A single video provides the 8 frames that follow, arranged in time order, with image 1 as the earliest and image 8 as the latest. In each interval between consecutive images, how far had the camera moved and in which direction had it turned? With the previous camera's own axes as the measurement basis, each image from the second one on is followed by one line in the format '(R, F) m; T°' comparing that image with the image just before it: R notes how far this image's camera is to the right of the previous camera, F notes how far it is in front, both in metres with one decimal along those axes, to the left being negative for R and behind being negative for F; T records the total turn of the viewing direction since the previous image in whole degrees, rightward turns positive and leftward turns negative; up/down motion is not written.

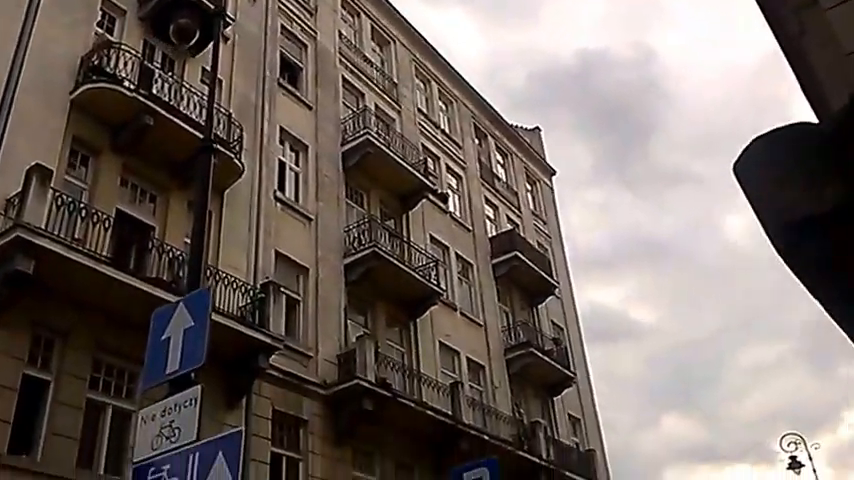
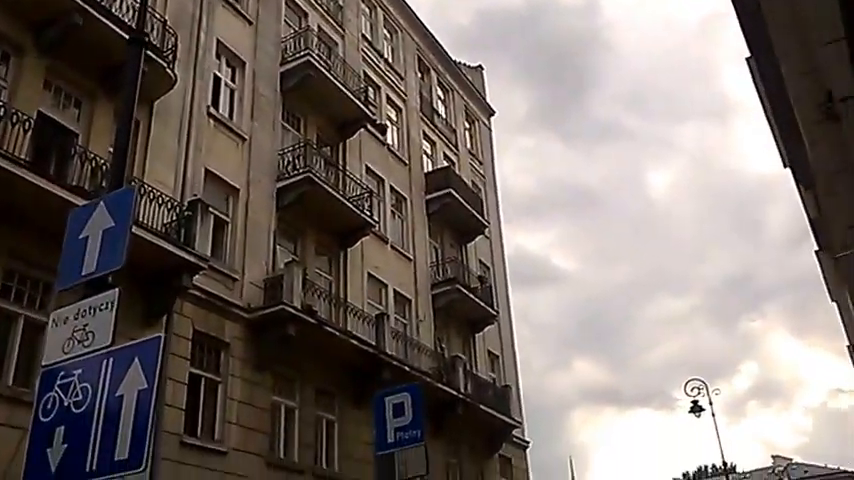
(0.0, +0.1) m; +4°
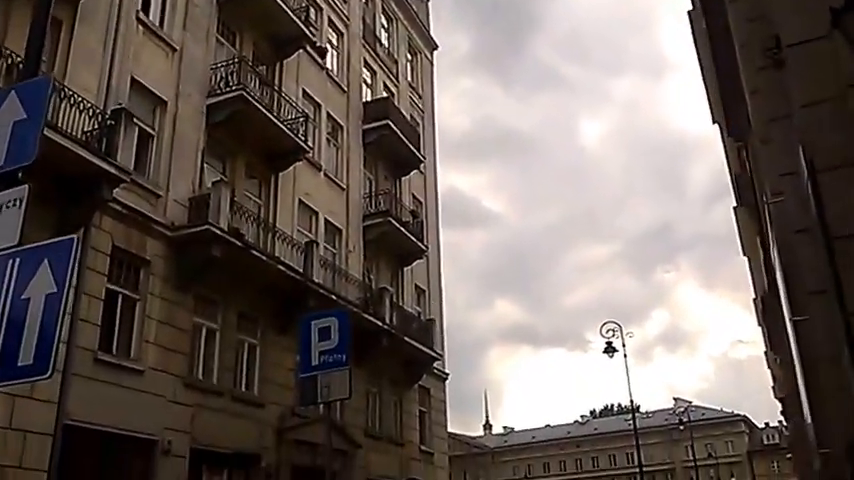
(0.0, +0.2) m; +5°
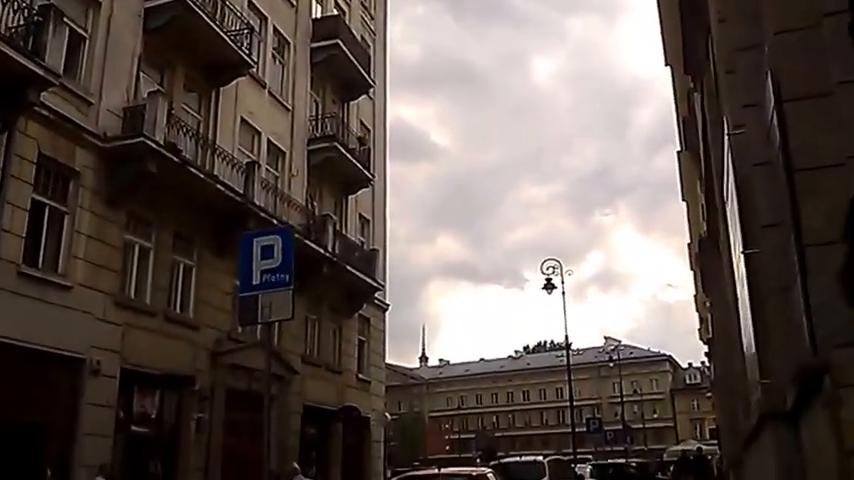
(0.0, +0.3) m; +4°
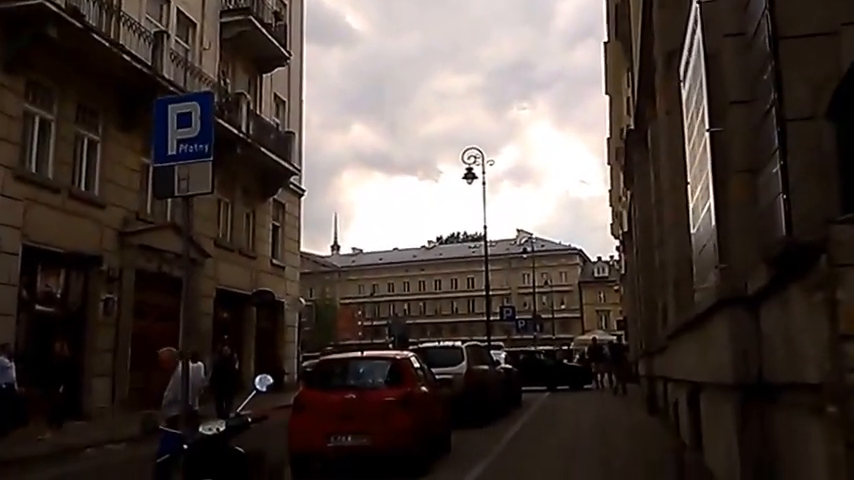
(-0.1, +0.5) m; +6°
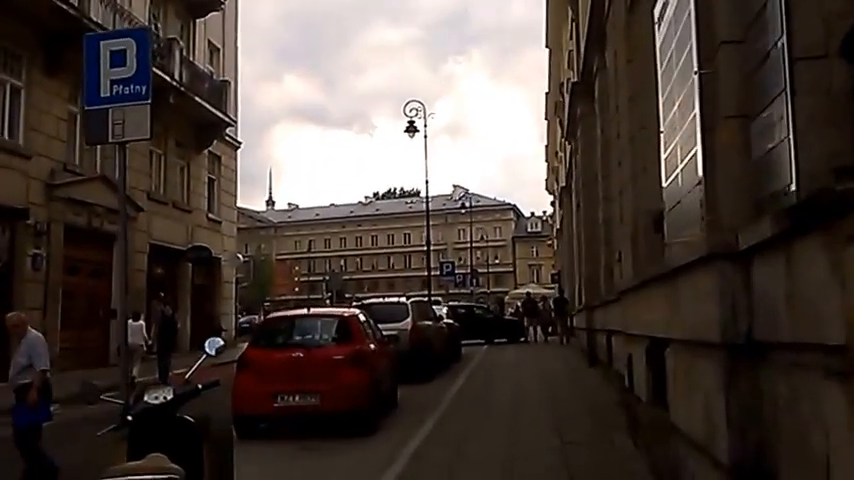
(-0.2, +0.4) m; +4°
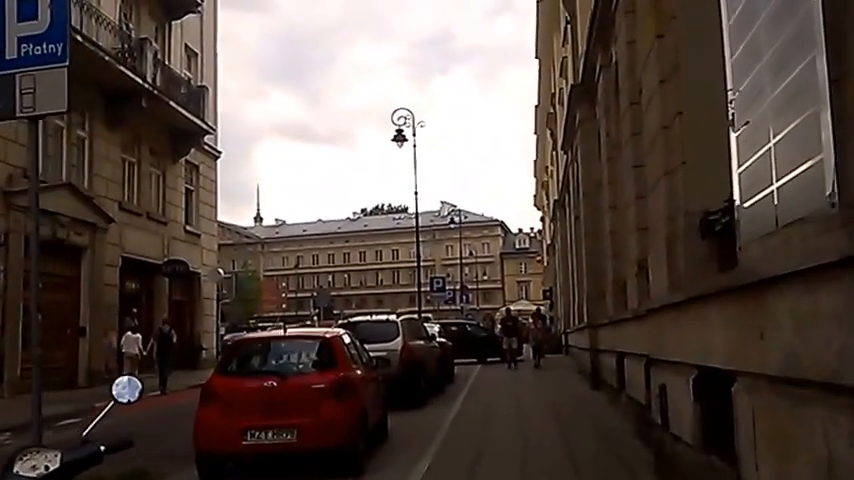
(-0.1, +1.4) m; +1°
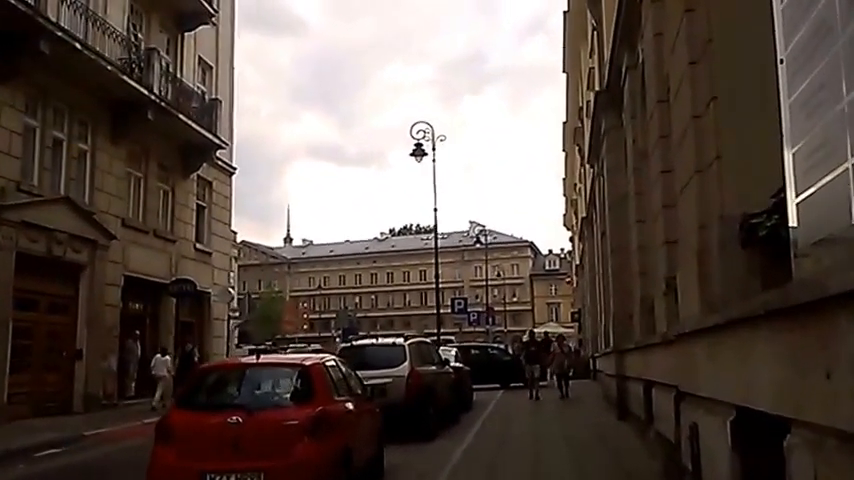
(+0.3, +1.2) m; -2°
